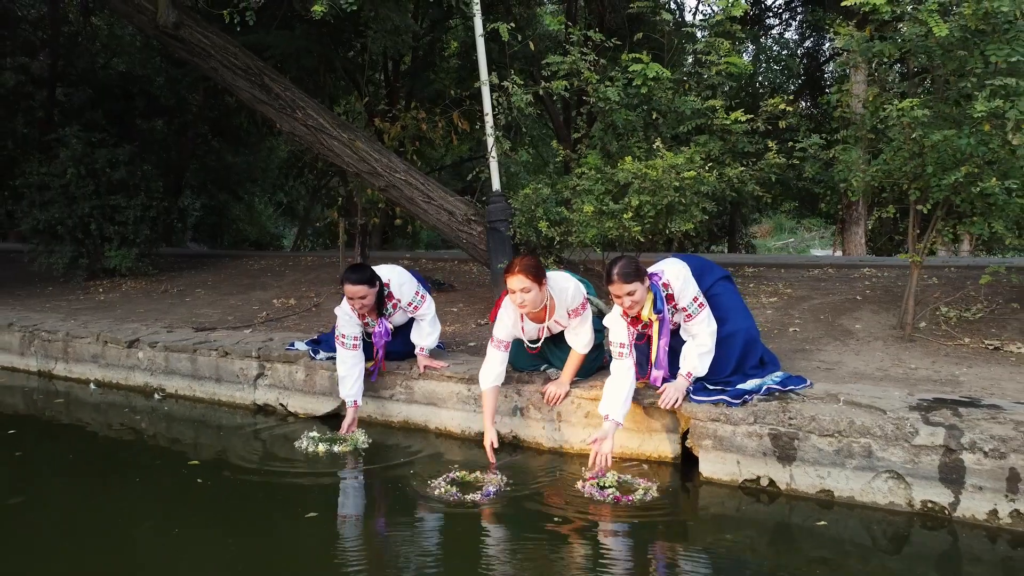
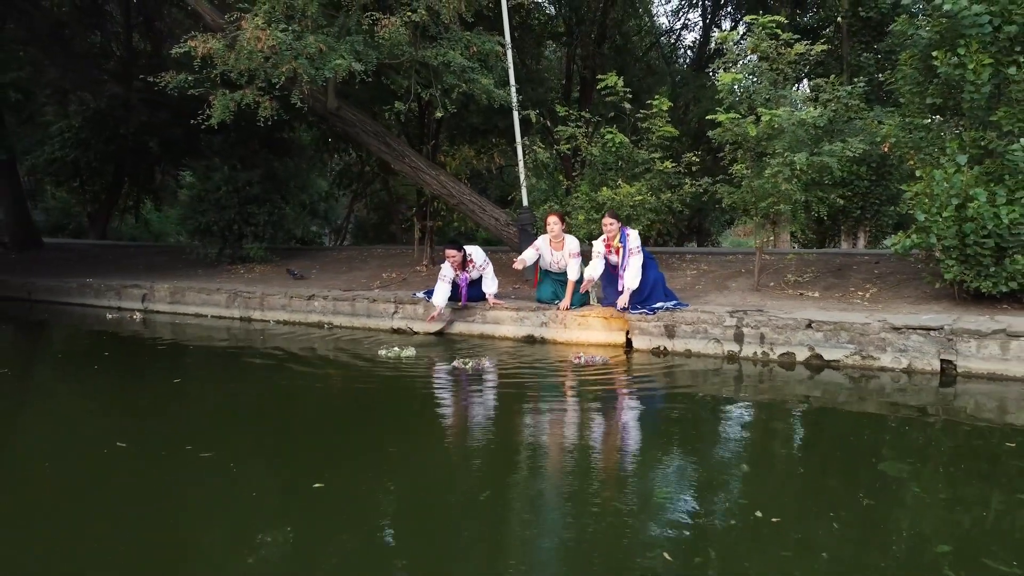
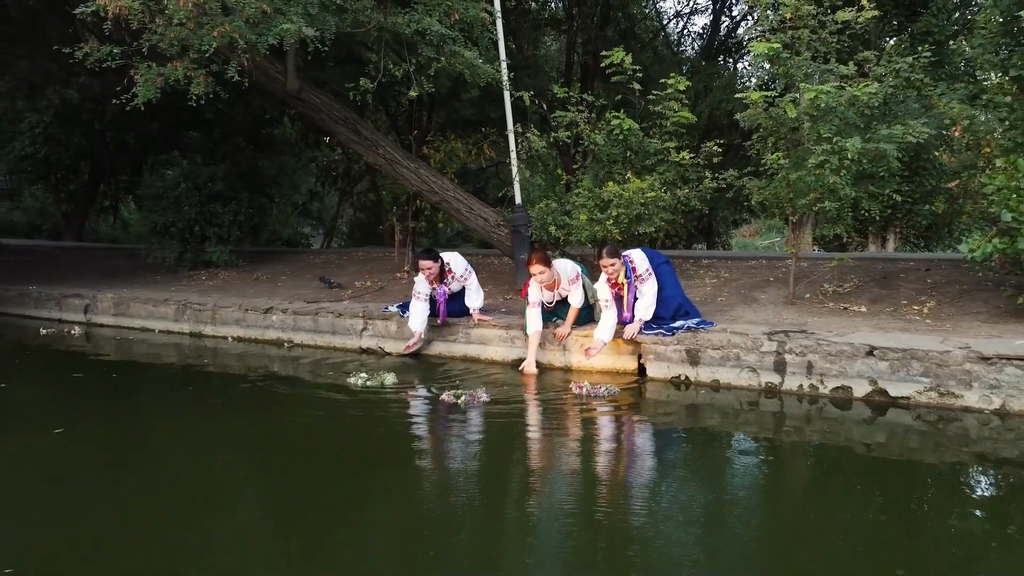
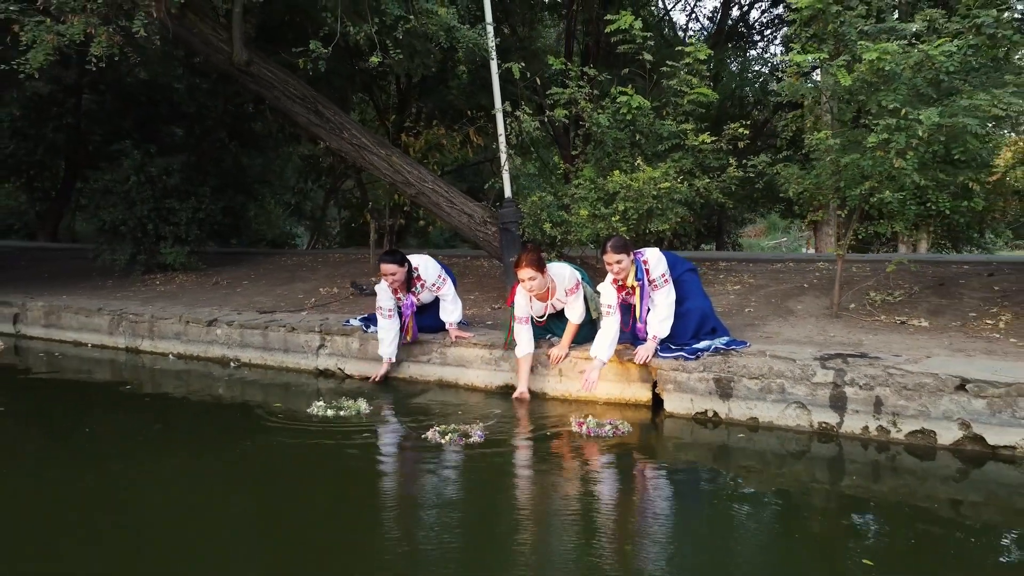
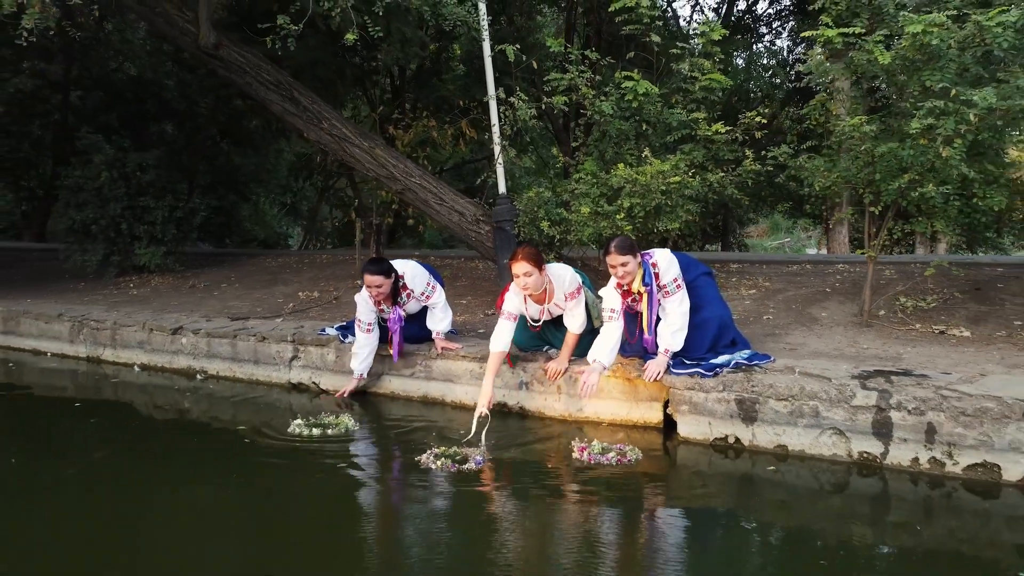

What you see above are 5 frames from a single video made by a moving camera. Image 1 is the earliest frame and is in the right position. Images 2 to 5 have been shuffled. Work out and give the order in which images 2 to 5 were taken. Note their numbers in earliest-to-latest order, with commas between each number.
5, 4, 3, 2
